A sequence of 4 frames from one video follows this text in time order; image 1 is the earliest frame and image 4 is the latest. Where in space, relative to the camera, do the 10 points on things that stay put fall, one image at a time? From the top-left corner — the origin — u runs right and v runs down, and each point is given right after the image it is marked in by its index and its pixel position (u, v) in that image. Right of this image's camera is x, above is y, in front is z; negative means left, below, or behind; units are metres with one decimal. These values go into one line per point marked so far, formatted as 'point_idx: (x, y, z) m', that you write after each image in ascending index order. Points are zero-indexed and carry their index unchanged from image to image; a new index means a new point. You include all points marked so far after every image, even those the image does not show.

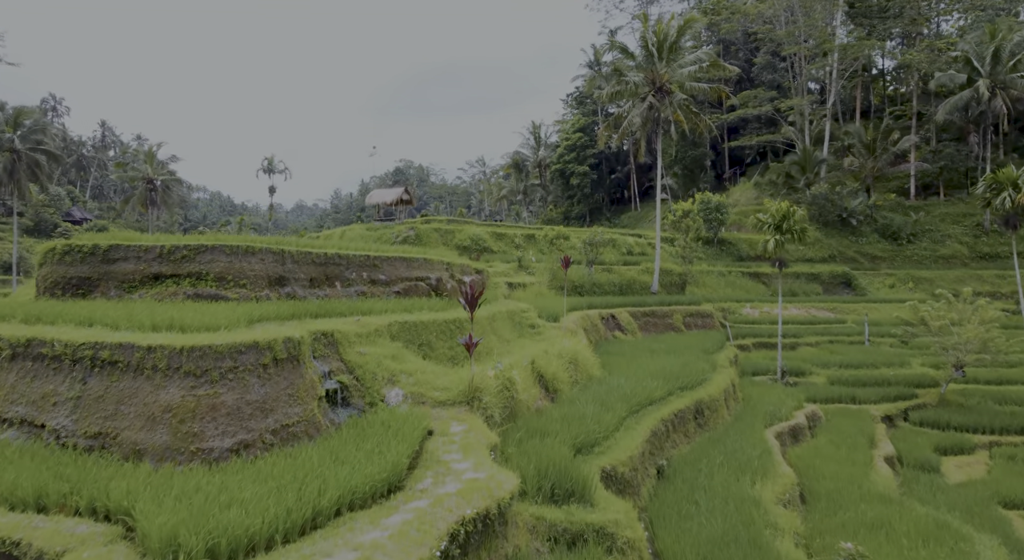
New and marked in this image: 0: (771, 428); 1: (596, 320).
0: (+5.0, -2.9, +13.7) m
1: (+2.3, -1.1, +19.9) m
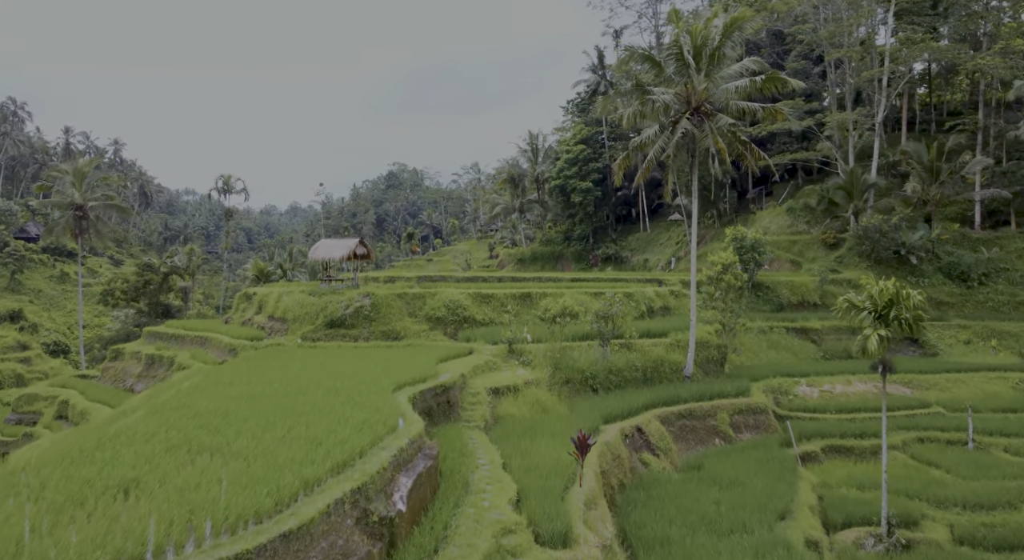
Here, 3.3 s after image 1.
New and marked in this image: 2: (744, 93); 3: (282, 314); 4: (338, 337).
0: (+4.7, -5.0, +7.7) m
1: (+2.0, -3.2, +13.9) m
2: (+5.9, +4.8, +18.3) m
3: (-6.2, -0.9, +19.2) m
4: (-4.4, -1.4, +17.8) m
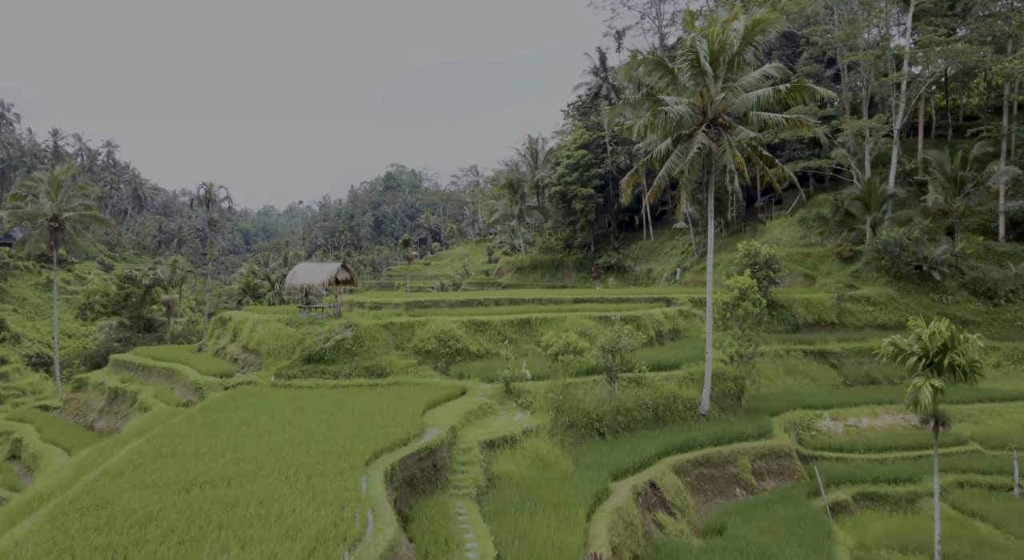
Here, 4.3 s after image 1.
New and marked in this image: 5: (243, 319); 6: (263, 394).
0: (+4.7, -5.7, +5.9) m
1: (+2.0, -3.9, +12.1) m
2: (+5.9, +4.1, +16.5) m
3: (-6.2, -1.6, +17.4) m
4: (-4.4, -2.1, +16.0) m
5: (-7.2, -1.0, +19.0) m
6: (-5.2, -2.3, +14.8) m
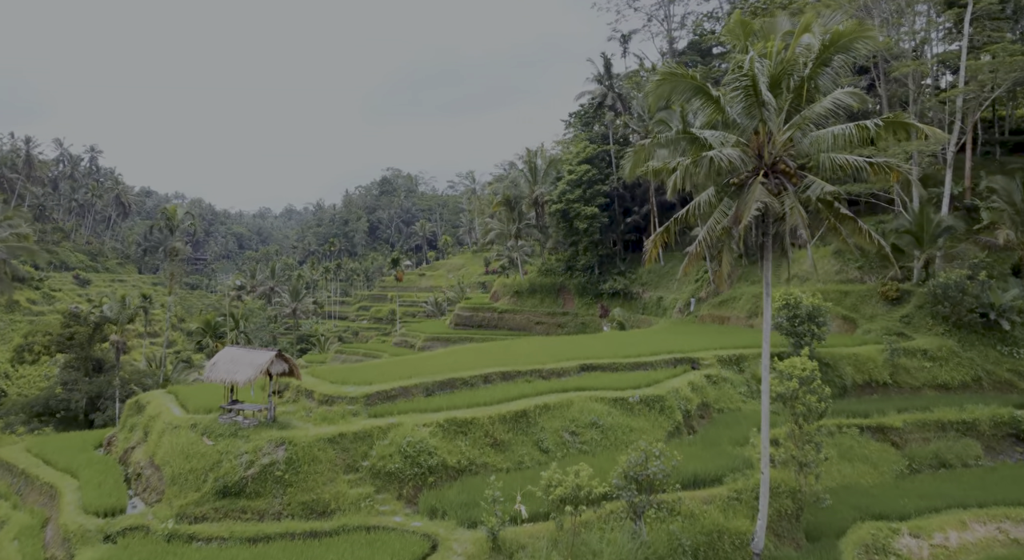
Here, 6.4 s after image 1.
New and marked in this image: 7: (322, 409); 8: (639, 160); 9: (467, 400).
0: (+4.5, -7.4, +1.6) m
1: (+1.8, -5.6, +7.8) m
2: (+5.7, +2.4, +12.2) m
3: (-6.4, -3.3, +13.1) m
4: (-4.6, -3.8, +11.7) m
5: (-7.4, -2.7, +14.7) m
6: (-5.3, -4.1, +10.4) m
7: (-3.8, -2.4, +14.1) m
8: (+2.3, +2.2, +13.2) m
9: (-1.0, -2.6, +15.3) m
